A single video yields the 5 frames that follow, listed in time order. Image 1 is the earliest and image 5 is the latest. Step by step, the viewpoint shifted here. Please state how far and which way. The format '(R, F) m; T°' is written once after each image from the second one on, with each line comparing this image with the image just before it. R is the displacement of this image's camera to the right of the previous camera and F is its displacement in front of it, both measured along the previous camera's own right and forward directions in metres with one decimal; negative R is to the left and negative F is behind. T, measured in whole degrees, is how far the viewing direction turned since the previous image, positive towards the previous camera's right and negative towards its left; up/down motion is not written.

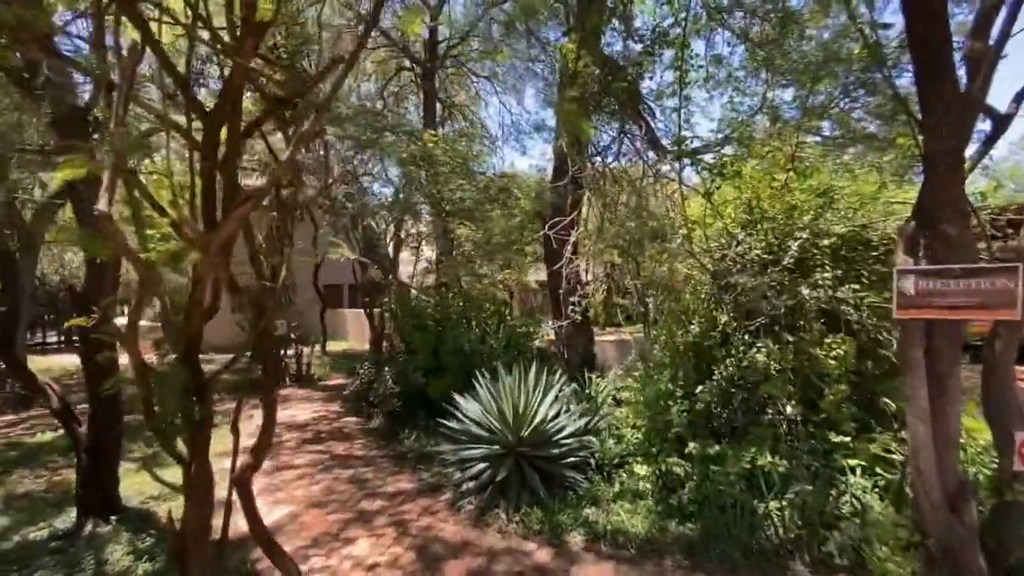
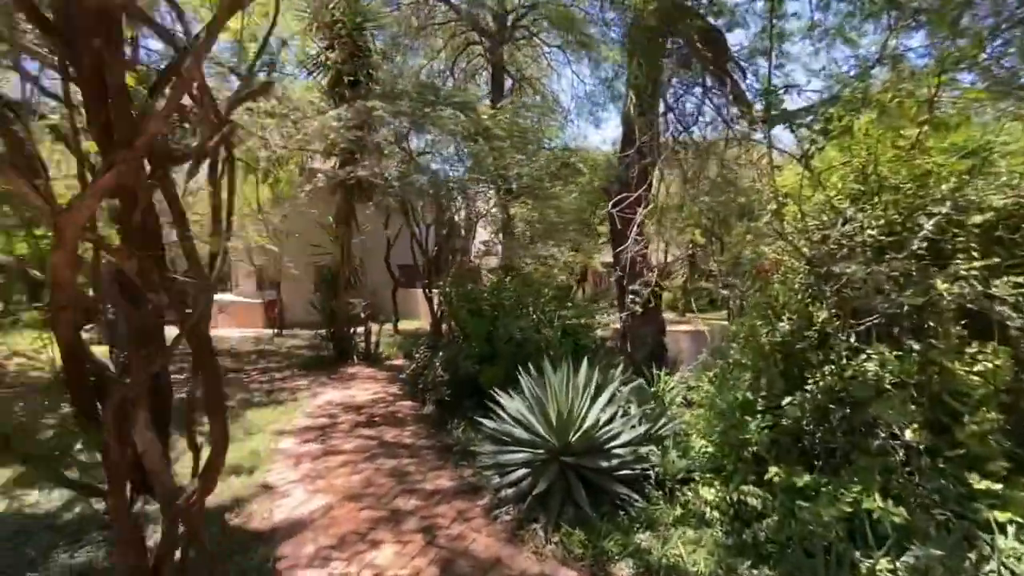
(+0.3, +0.6) m; -9°
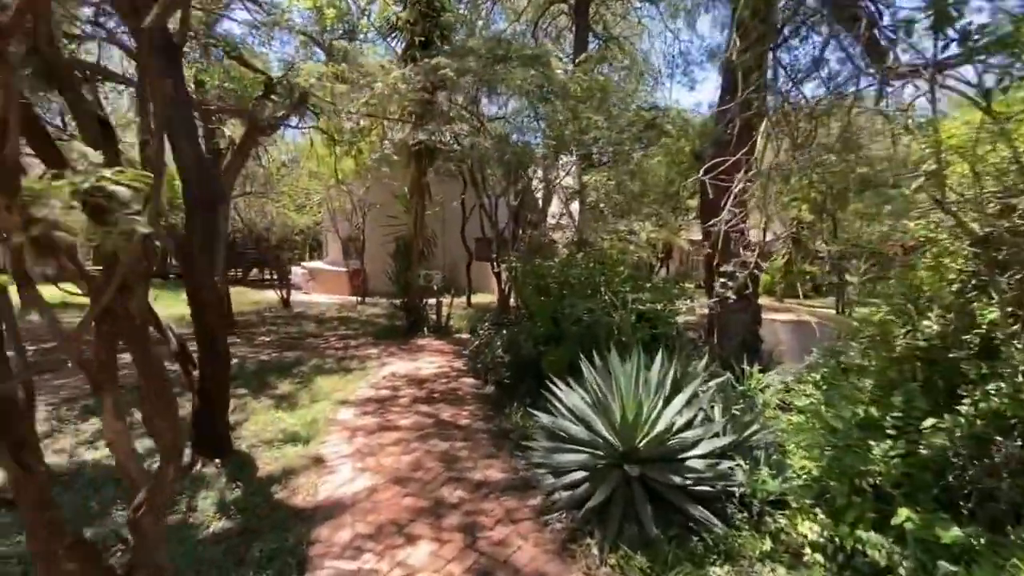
(+0.1, +0.6) m; -9°
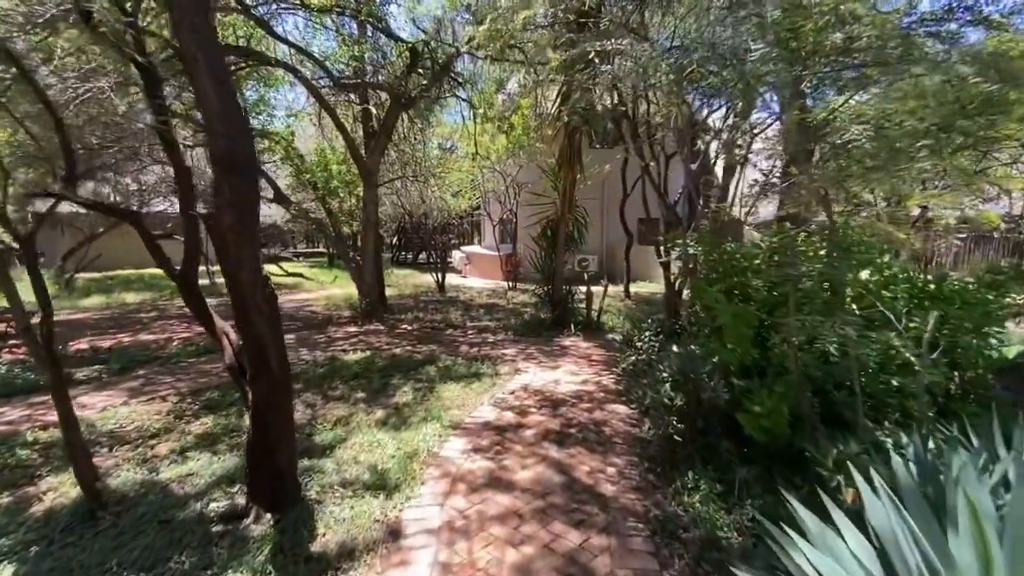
(-0.1, +2.1) m; -19°
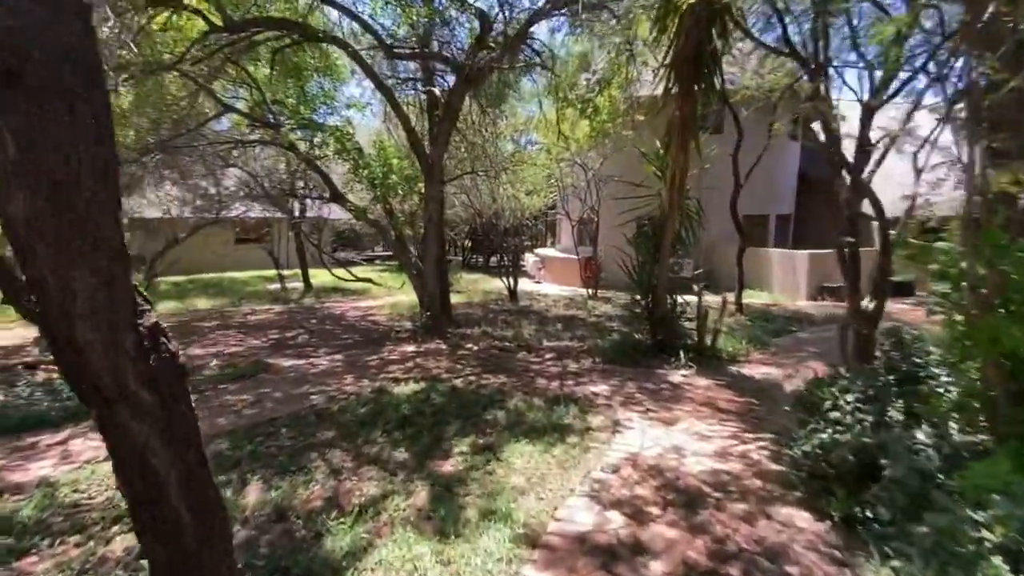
(-0.3, +2.0) m; -9°
